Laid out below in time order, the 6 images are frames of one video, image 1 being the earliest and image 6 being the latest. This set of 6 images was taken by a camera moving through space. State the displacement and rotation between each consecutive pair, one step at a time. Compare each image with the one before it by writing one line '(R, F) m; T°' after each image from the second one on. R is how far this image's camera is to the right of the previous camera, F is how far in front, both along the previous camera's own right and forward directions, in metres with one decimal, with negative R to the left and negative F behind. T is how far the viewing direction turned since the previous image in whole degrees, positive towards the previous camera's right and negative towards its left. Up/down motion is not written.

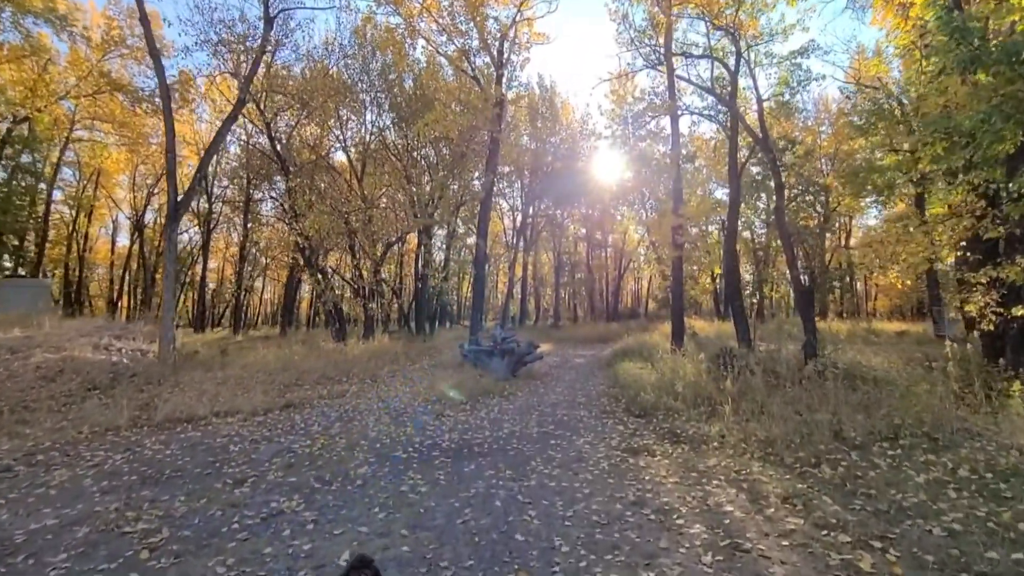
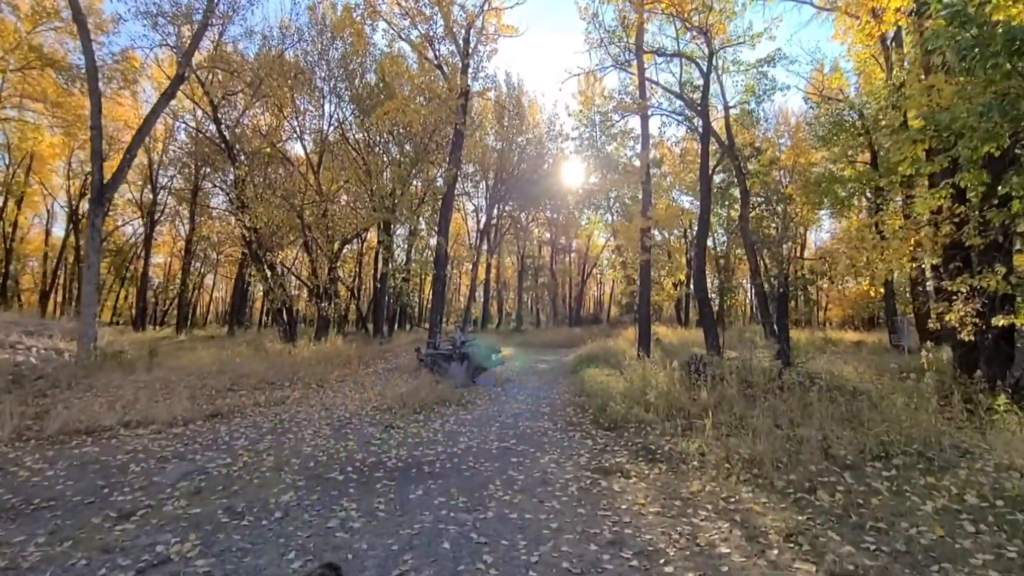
(0.0, +0.7) m; +4°
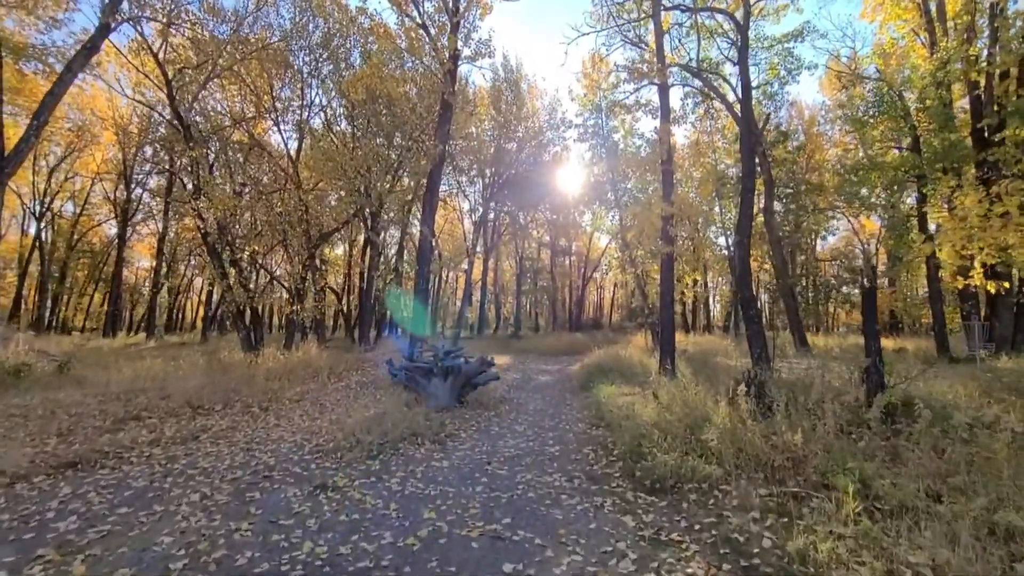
(0.0, +2.1) m; 0°
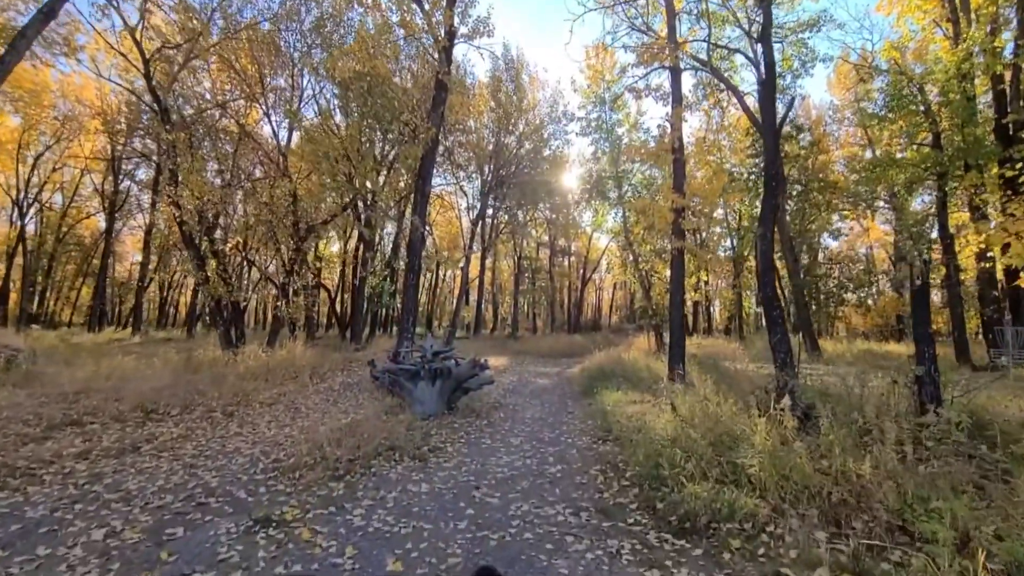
(0.0, +0.8) m; 0°
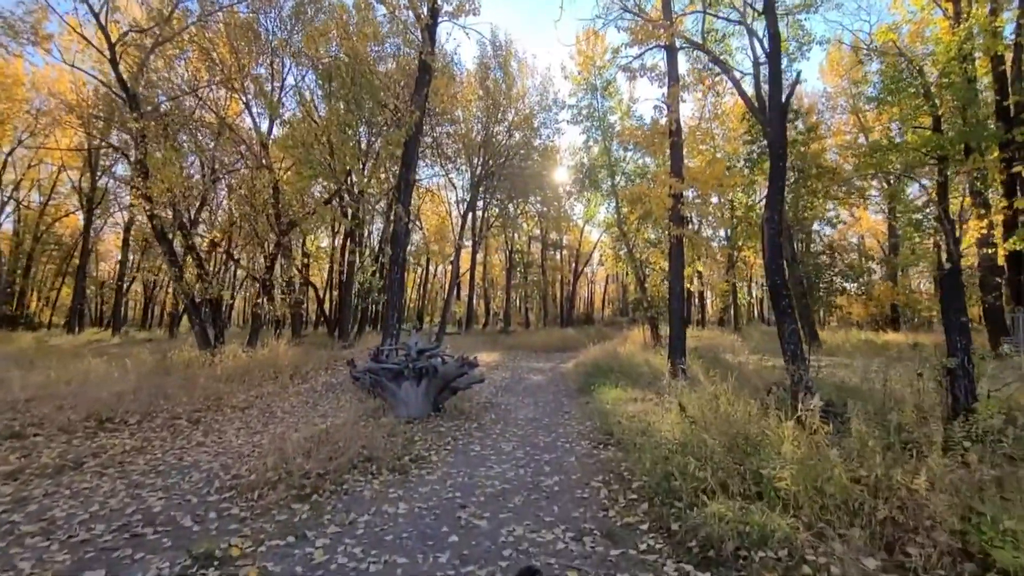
(0.0, +0.5) m; +1°
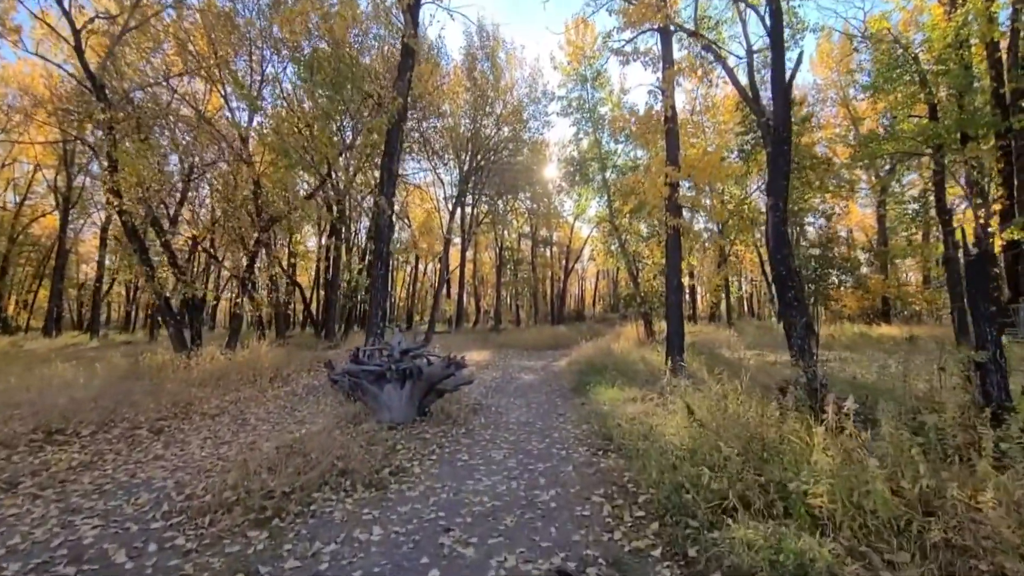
(0.0, +0.5) m; +1°
